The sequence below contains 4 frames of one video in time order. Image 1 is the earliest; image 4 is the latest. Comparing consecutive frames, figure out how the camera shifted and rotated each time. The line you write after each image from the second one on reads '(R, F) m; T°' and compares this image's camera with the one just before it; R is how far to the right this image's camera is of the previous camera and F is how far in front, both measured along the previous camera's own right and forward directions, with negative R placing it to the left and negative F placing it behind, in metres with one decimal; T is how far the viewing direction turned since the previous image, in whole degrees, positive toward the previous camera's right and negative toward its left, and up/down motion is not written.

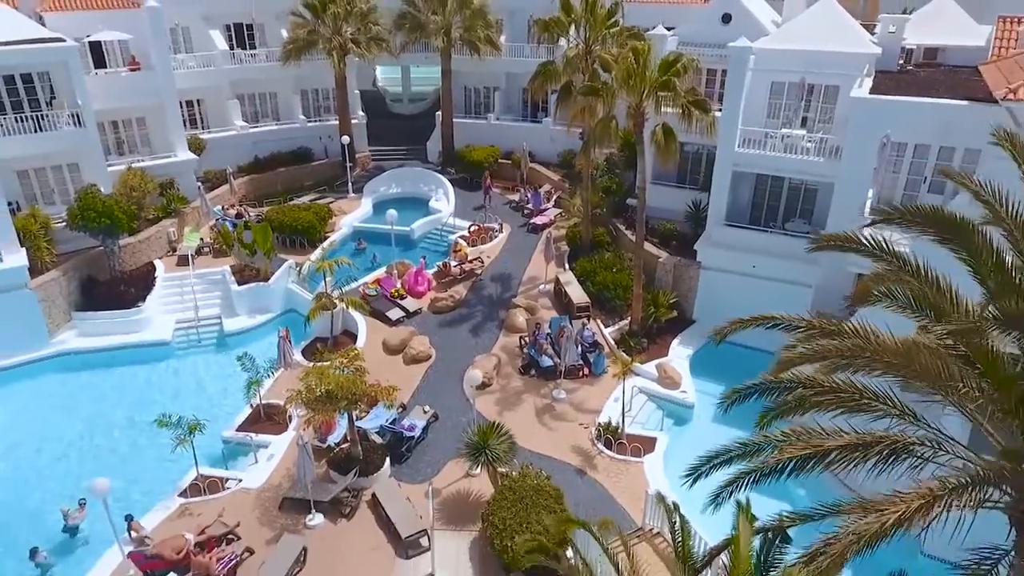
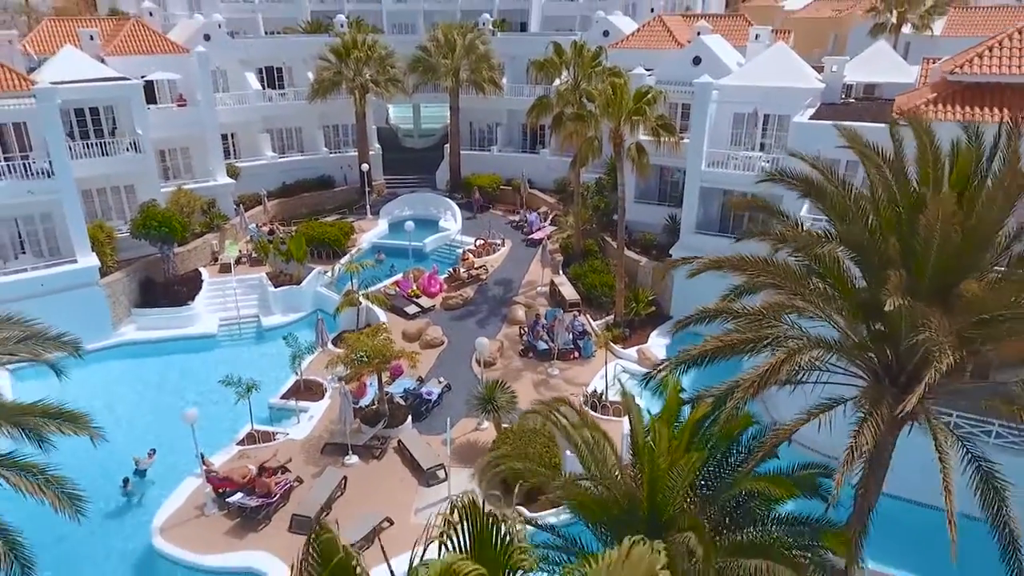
(0.0, -3.8) m; 0°
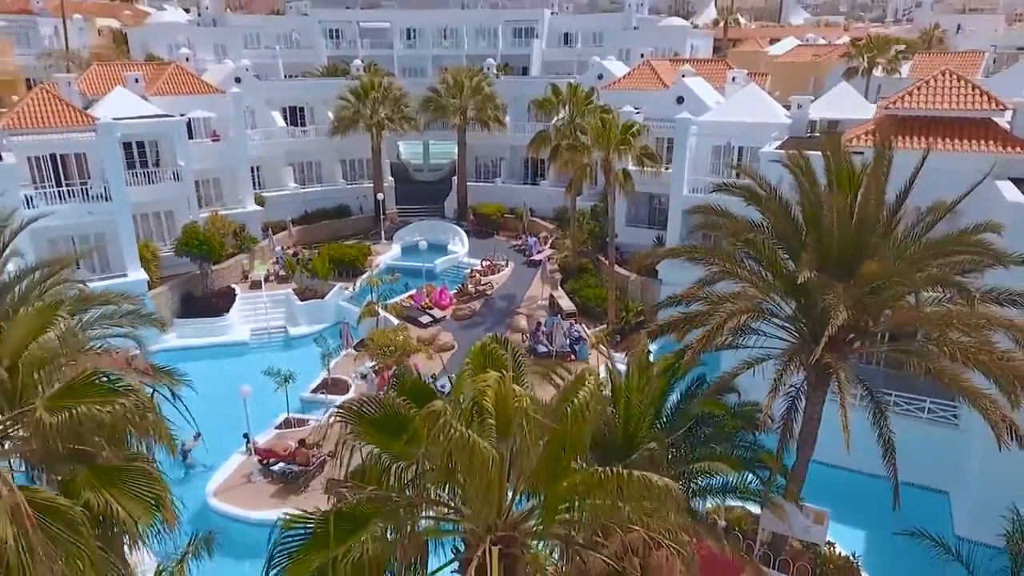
(-0.1, -3.2) m; 0°
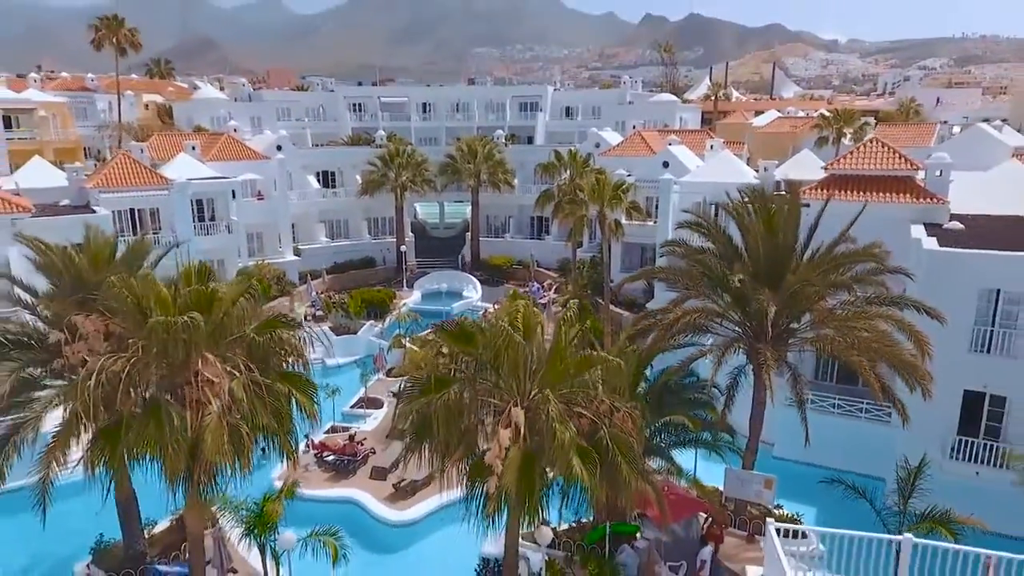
(-0.3, -4.8) m; 0°
